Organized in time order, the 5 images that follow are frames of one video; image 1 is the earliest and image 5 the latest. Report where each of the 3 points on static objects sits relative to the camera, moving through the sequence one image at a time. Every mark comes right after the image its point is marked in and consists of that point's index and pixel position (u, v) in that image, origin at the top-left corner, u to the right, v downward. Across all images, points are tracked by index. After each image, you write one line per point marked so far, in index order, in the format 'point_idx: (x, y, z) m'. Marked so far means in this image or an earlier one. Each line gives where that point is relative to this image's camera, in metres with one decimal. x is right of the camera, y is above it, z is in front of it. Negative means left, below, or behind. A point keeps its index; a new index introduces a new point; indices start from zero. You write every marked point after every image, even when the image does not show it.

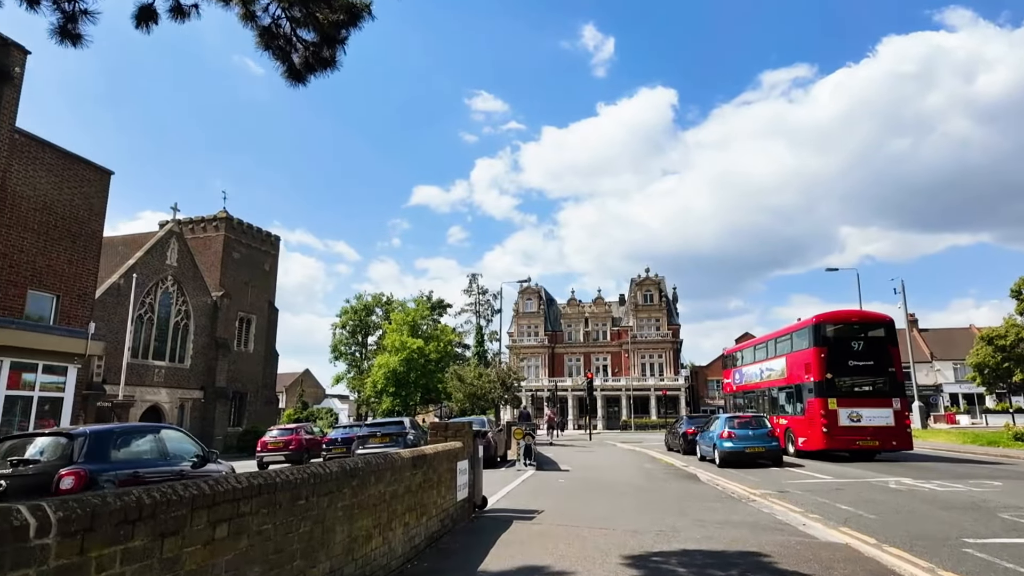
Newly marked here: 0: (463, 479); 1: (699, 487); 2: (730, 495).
0: (-0.6, -2.5, +8.2) m
1: (+4.1, -4.4, +13.7) m
2: (+4.5, -4.3, +12.9) m
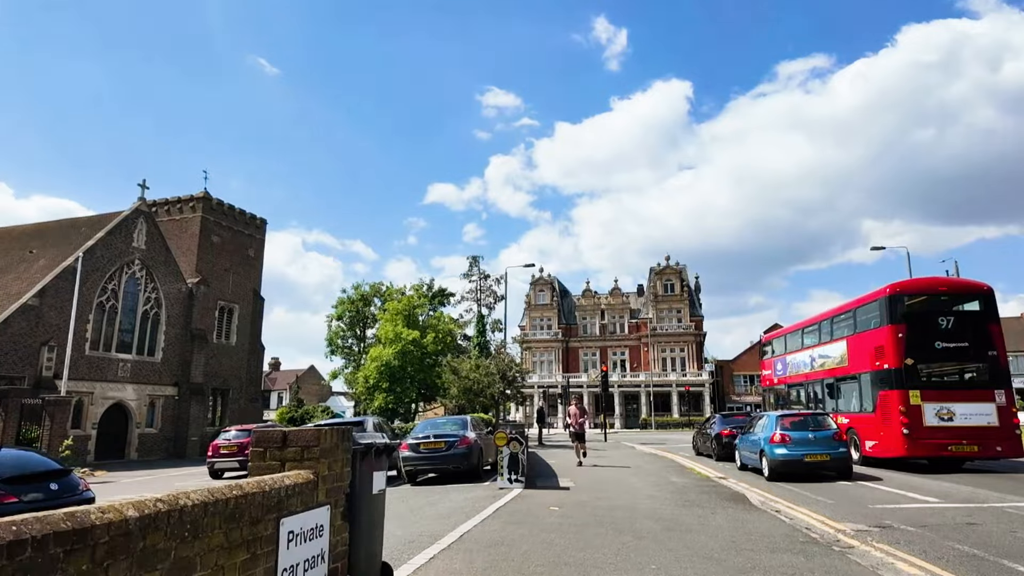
0: (-1.3, -1.6, +3.9) m
1: (+3.6, -3.5, +9.3) m
2: (+4.0, -3.3, +8.5) m
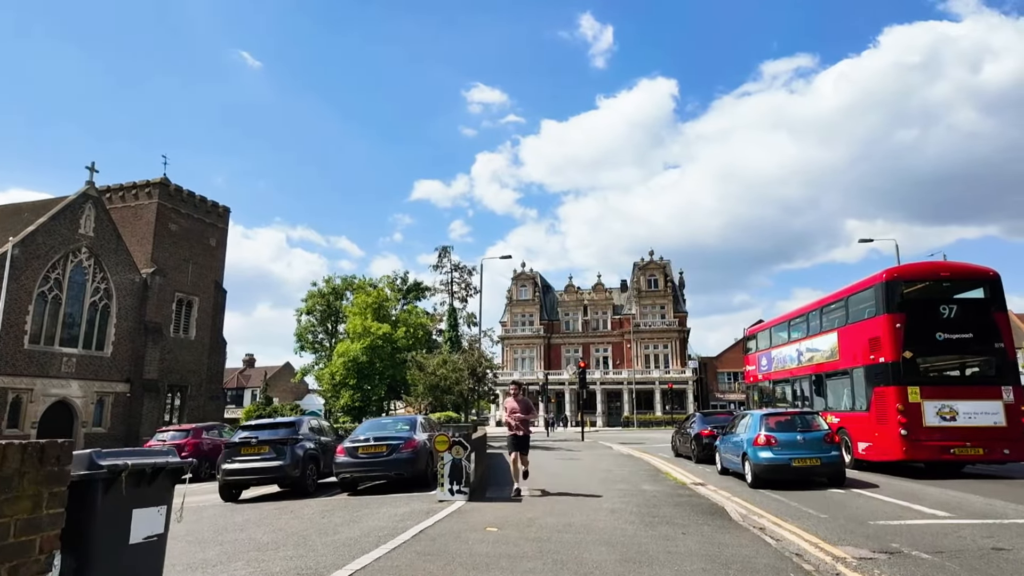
0: (-2.0, -1.3, +2.1) m
1: (+2.7, -3.1, +7.6) m
2: (+3.1, -3.0, +6.8) m
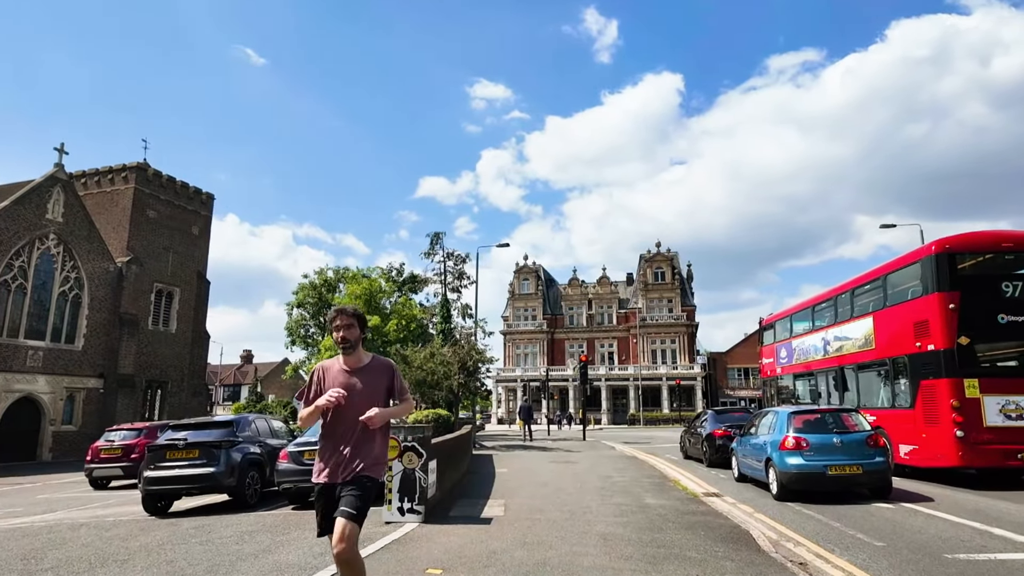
0: (-2.6, -0.9, -0.1) m
1: (+2.3, -2.7, +5.4) m
2: (+2.7, -2.5, +4.5) m
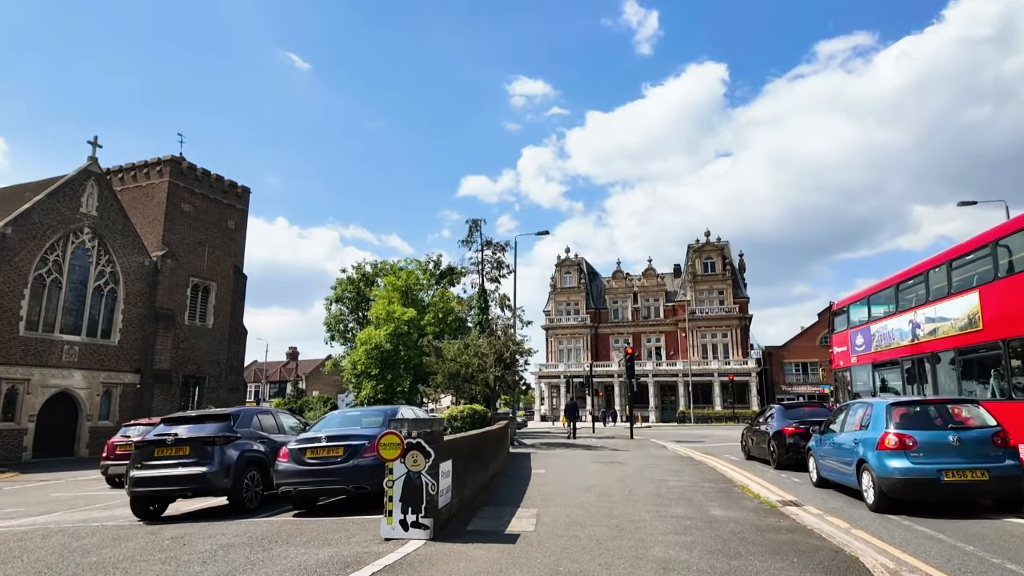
0: (-2.8, -0.5, -1.6) m
1: (+2.4, -2.2, +3.5) m
2: (+2.7, -2.0, +2.6) m
